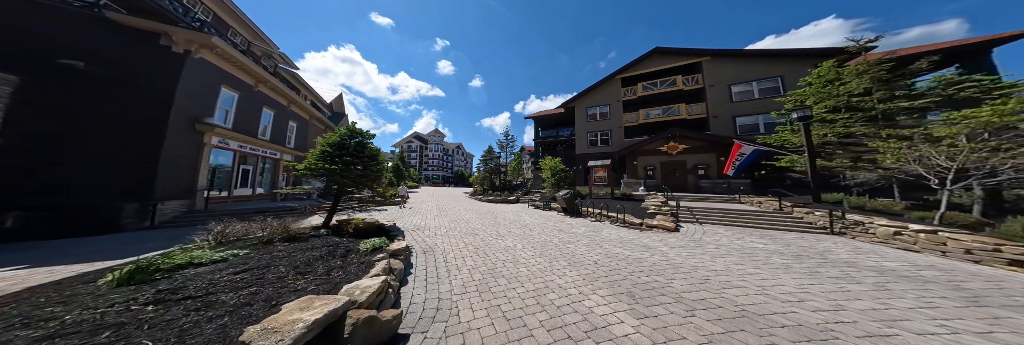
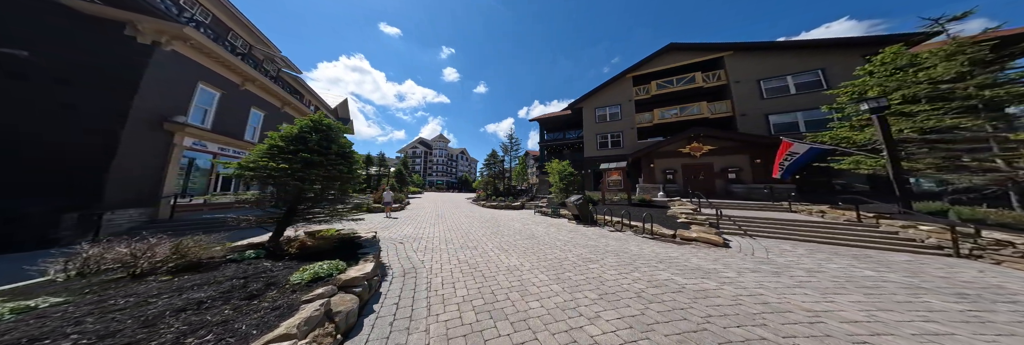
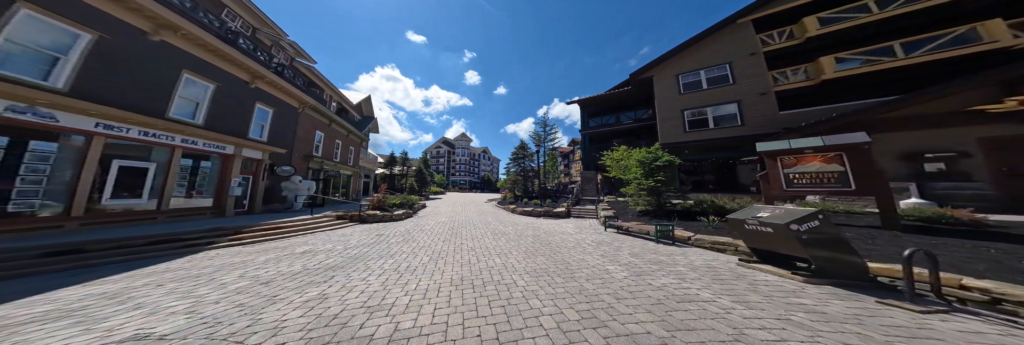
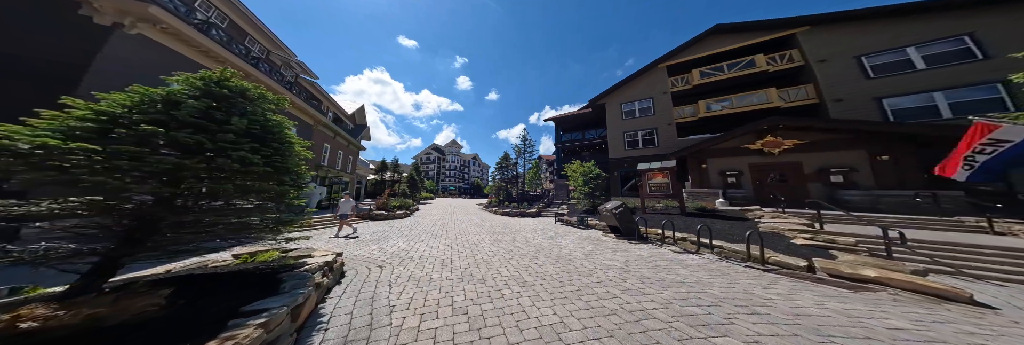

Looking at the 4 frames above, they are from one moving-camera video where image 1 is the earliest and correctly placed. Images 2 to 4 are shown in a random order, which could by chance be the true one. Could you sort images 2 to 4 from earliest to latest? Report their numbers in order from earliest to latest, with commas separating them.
2, 4, 3
